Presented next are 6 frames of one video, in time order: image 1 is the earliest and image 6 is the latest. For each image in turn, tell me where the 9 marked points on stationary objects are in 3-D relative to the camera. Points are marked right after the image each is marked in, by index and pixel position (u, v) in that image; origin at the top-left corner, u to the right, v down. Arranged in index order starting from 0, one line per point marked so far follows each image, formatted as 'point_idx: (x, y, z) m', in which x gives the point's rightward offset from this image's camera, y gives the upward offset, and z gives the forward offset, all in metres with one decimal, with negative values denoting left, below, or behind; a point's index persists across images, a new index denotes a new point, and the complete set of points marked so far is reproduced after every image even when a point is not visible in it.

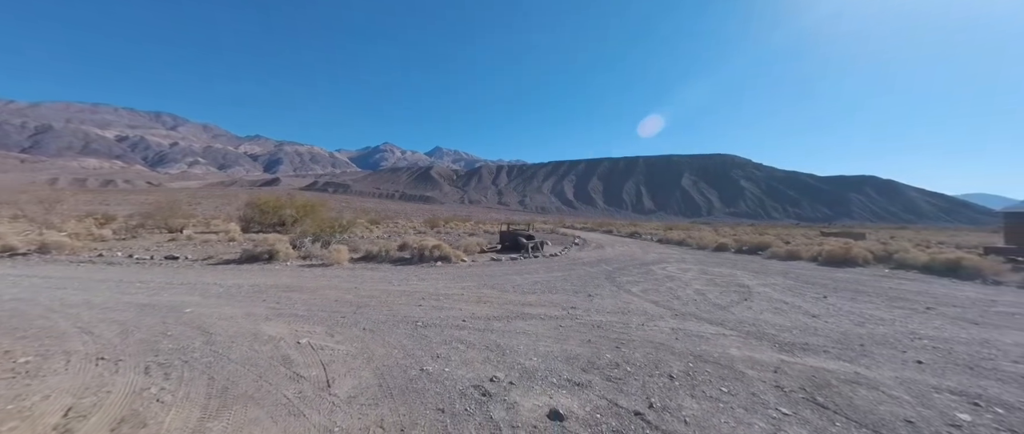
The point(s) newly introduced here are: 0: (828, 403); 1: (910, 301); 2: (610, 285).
0: (+4.3, -2.5, +4.3) m
1: (+12.0, -2.5, +9.5) m
2: (+3.7, -2.6, +11.9) m
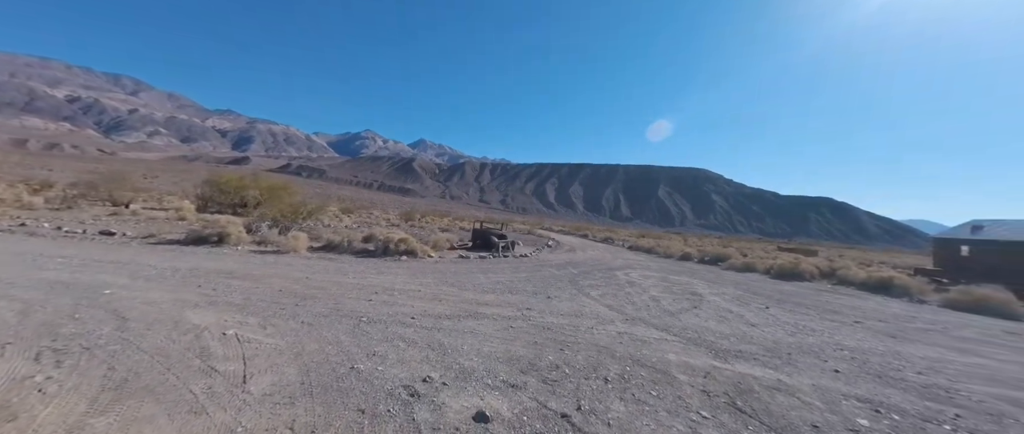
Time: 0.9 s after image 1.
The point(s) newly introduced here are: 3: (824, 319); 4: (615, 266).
0: (+3.4, -2.7, +4.5) m
1: (+10.7, -3.2, +10.2) m
2: (+2.2, -2.7, +12.0) m
3: (+9.4, -3.1, +9.5) m
4: (+6.0, -2.9, +18.4) m
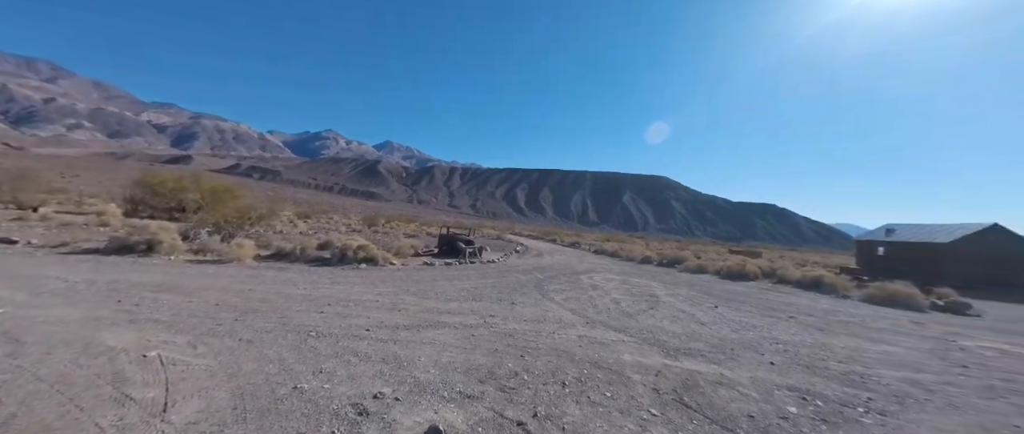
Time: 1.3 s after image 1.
0: (+2.7, -2.8, +4.7) m
1: (+9.4, -3.3, +11.1) m
2: (+0.8, -2.9, +12.1) m
3: (+8.2, -3.2, +10.3) m
4: (+4.0, -3.1, +18.8) m
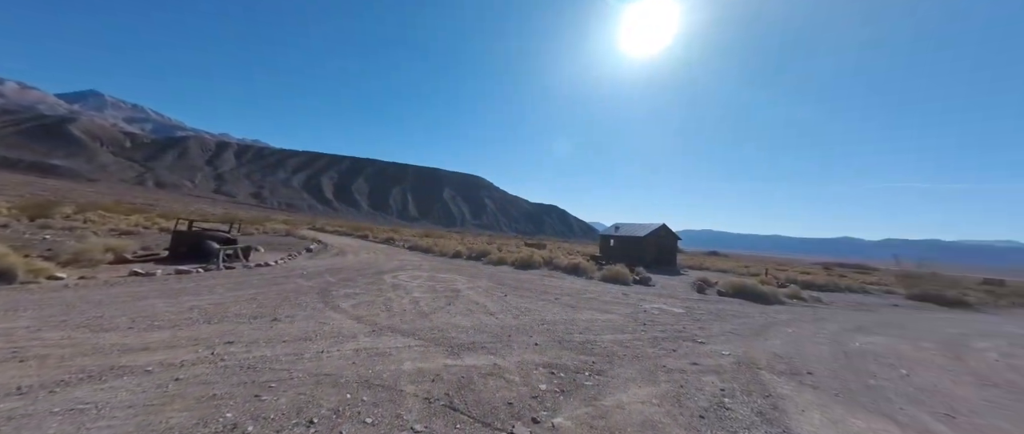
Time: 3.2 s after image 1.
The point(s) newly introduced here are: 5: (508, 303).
0: (-0.8, -2.8, +4.6) m
1: (+1.6, -3.3, +13.6) m
2: (-6.2, -2.7, +9.9) m
3: (+1.0, -3.2, +12.2) m
4: (-7.0, -2.8, +17.3) m
5: (-0.2, -3.0, +11.1) m
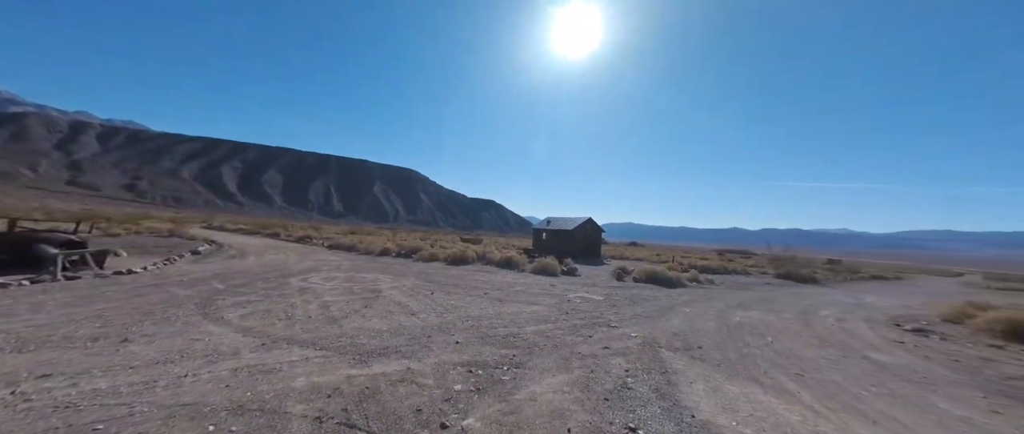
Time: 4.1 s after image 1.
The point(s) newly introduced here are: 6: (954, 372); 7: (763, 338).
0: (-2.0, -2.7, +4.1) m
1: (-1.4, -3.1, +13.4) m
2: (-8.4, -2.5, +8.2) m
3: (-1.7, -3.0, +11.9) m
4: (-10.6, -2.6, +15.3) m
5: (-2.7, -2.8, +10.6) m
6: (+12.2, -4.3, +8.7) m
7: (+7.7, -3.7, +9.7) m
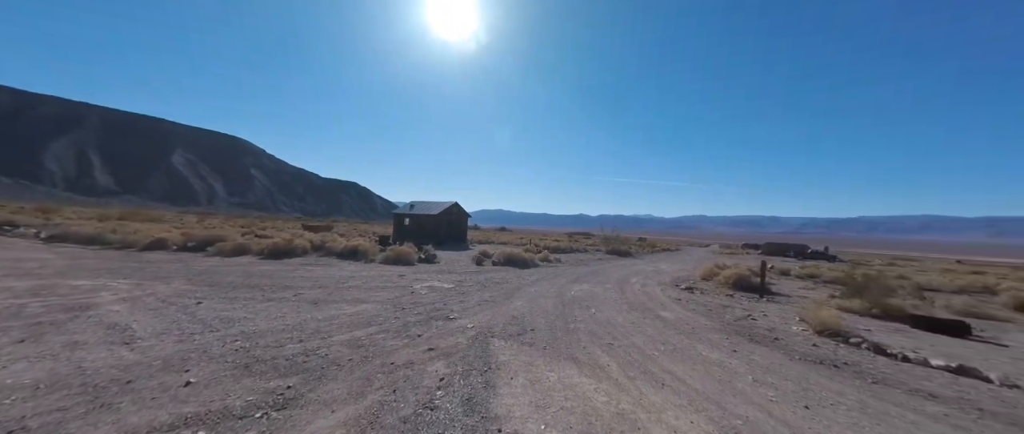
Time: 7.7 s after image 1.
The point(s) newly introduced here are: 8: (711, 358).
0: (-4.1, -2.3, +1.4) m
1: (-7.2, -2.3, +10.2) m
2: (-11.6, -2.1, +2.8) m
3: (-6.9, -2.3, +8.7) m
4: (-16.4, -1.8, +8.4) m
5: (-7.3, -2.2, +7.1) m
6: (+7.2, -3.7, +11.3) m
7: (+2.6, -3.1, +10.4) m
8: (+4.5, -3.2, +7.0) m
